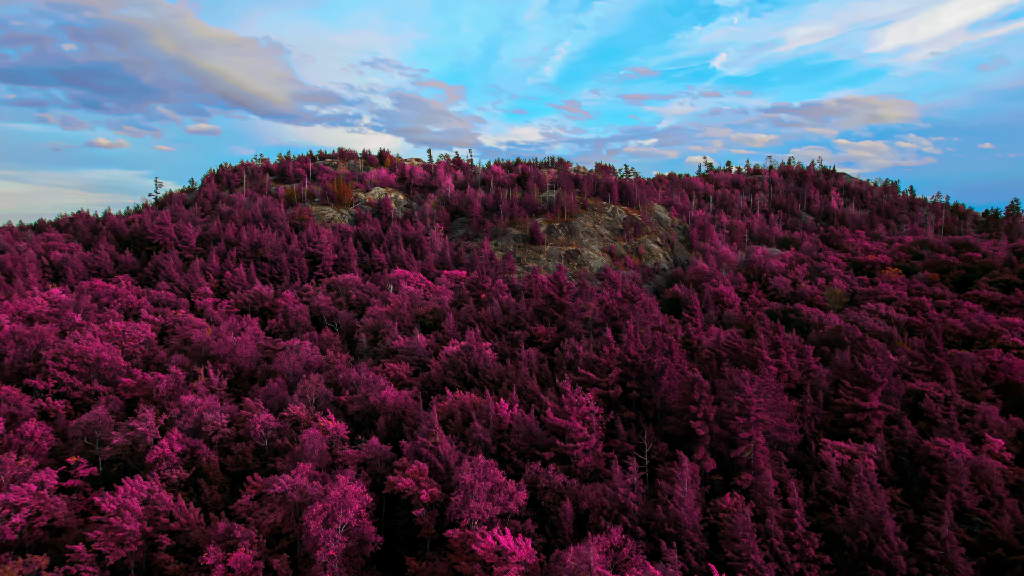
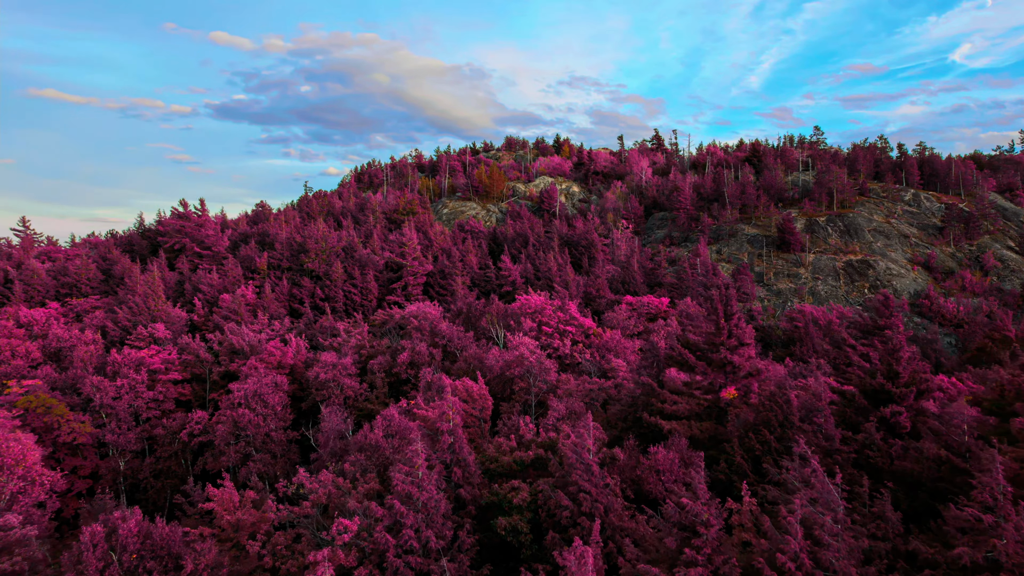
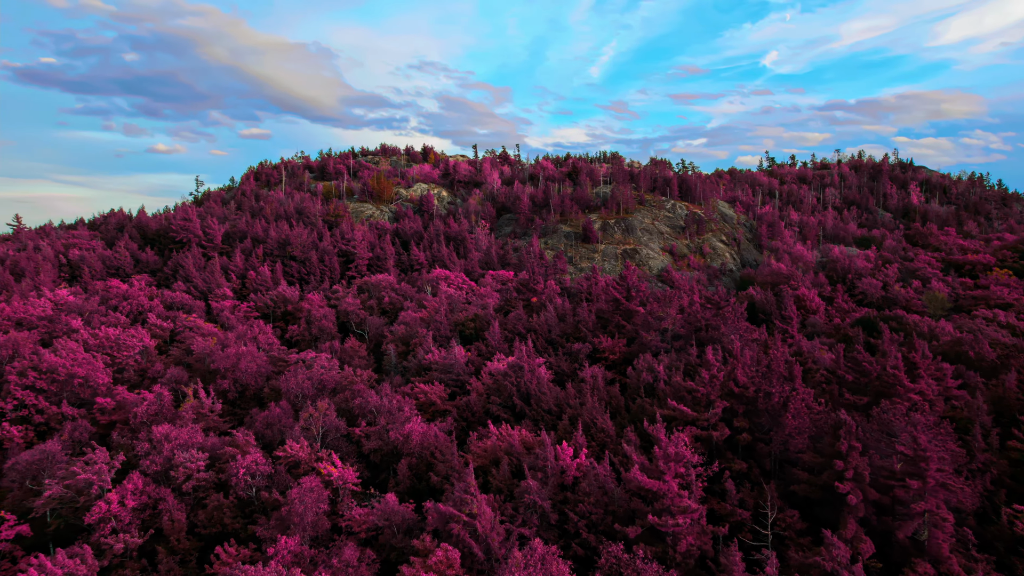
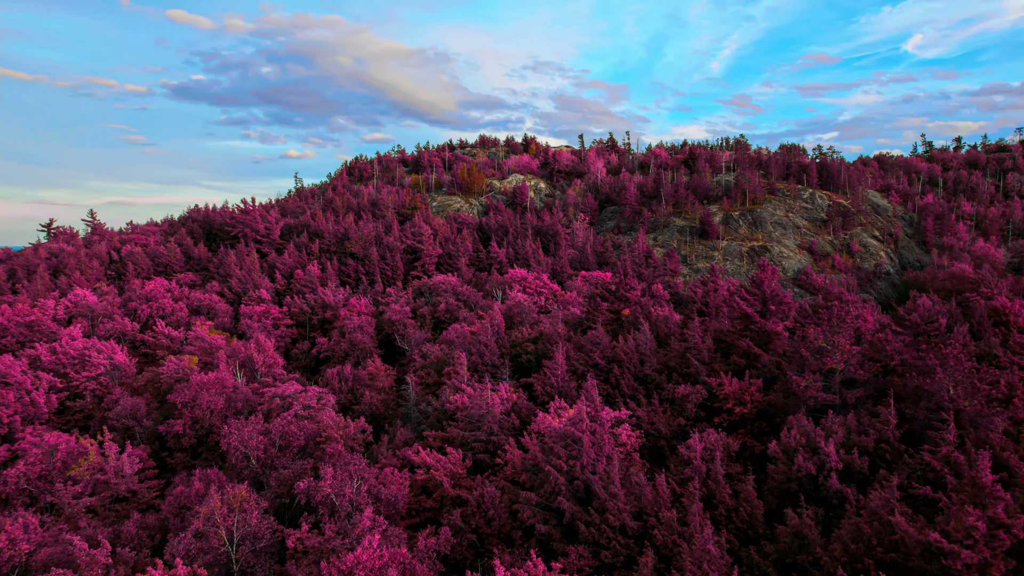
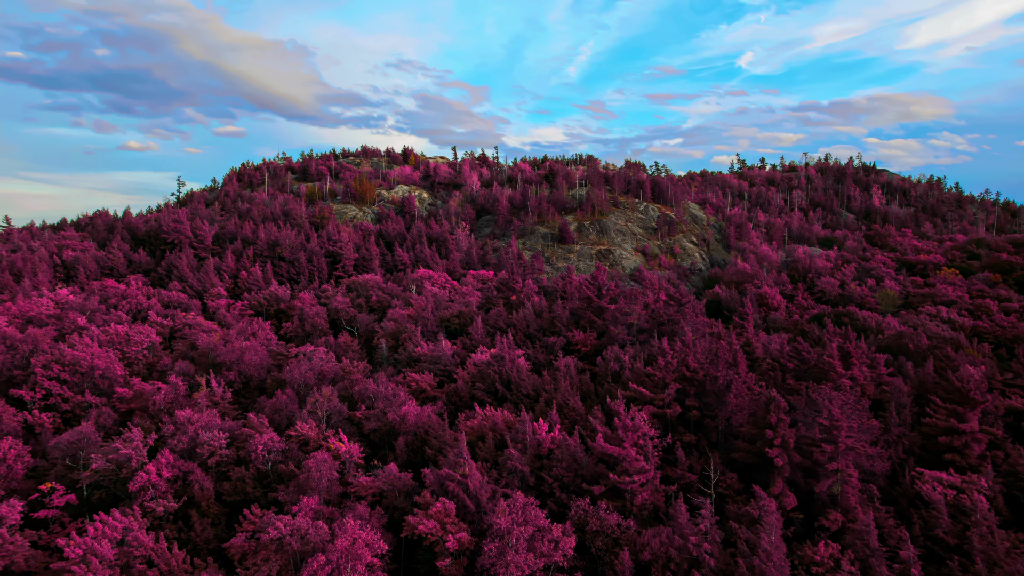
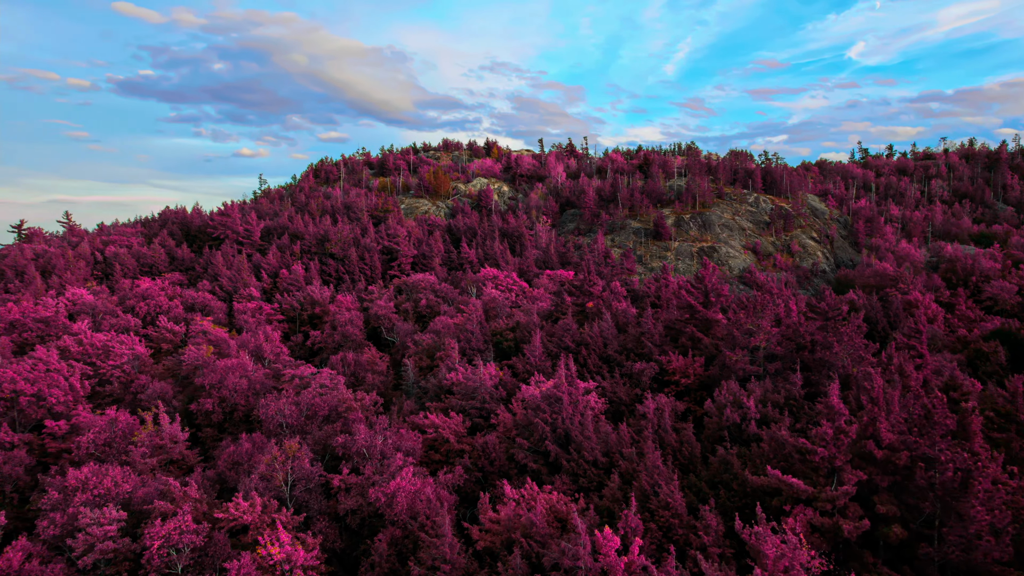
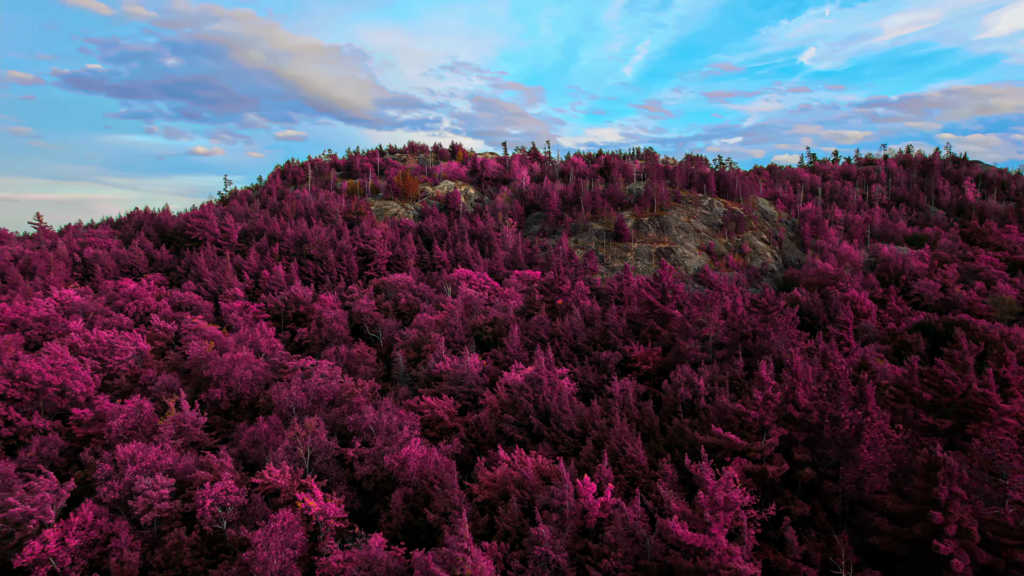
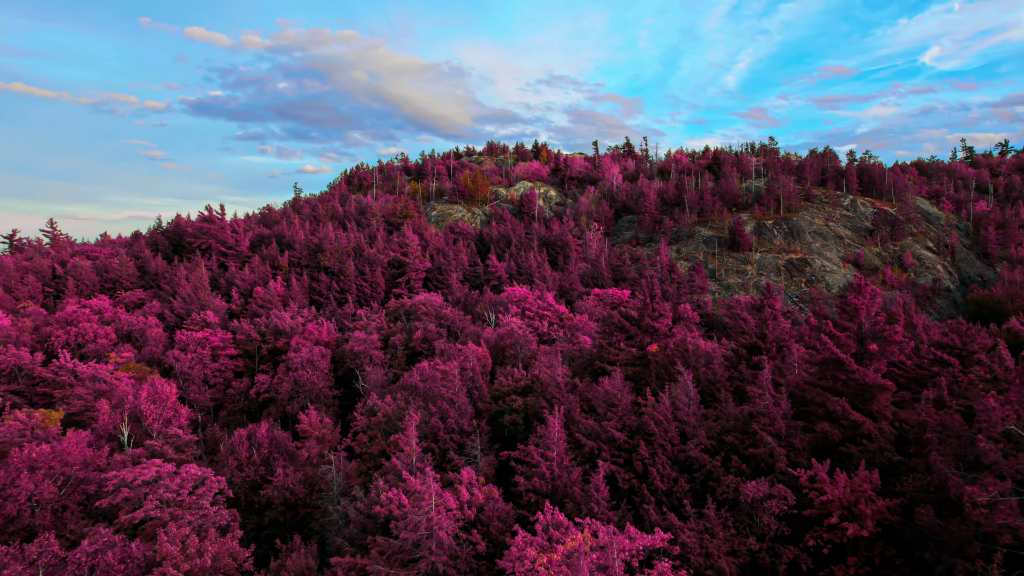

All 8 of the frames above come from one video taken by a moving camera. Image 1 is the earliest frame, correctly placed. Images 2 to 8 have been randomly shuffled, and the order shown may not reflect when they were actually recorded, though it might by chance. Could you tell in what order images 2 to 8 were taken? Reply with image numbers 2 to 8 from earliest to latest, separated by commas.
5, 3, 7, 6, 4, 8, 2
